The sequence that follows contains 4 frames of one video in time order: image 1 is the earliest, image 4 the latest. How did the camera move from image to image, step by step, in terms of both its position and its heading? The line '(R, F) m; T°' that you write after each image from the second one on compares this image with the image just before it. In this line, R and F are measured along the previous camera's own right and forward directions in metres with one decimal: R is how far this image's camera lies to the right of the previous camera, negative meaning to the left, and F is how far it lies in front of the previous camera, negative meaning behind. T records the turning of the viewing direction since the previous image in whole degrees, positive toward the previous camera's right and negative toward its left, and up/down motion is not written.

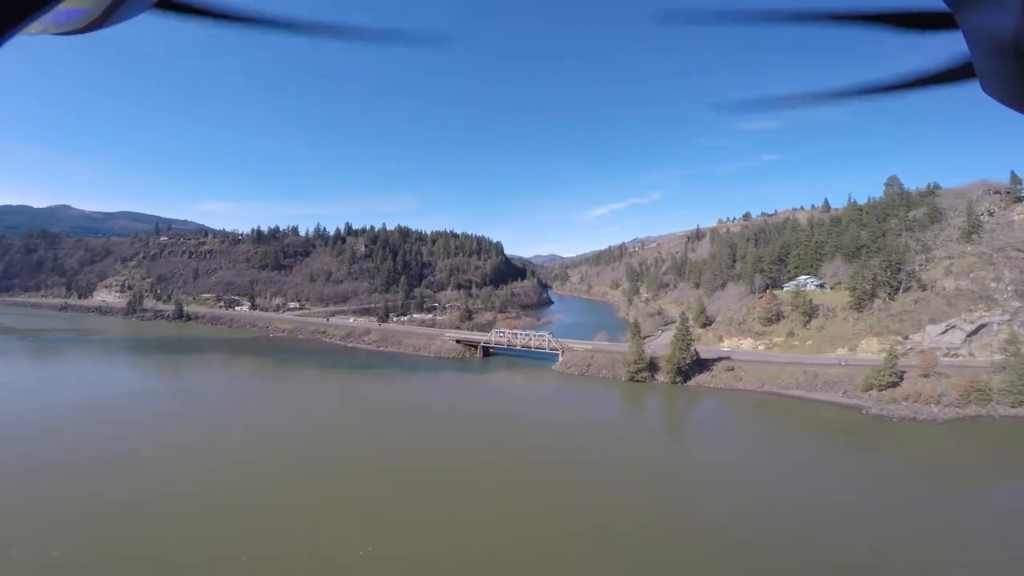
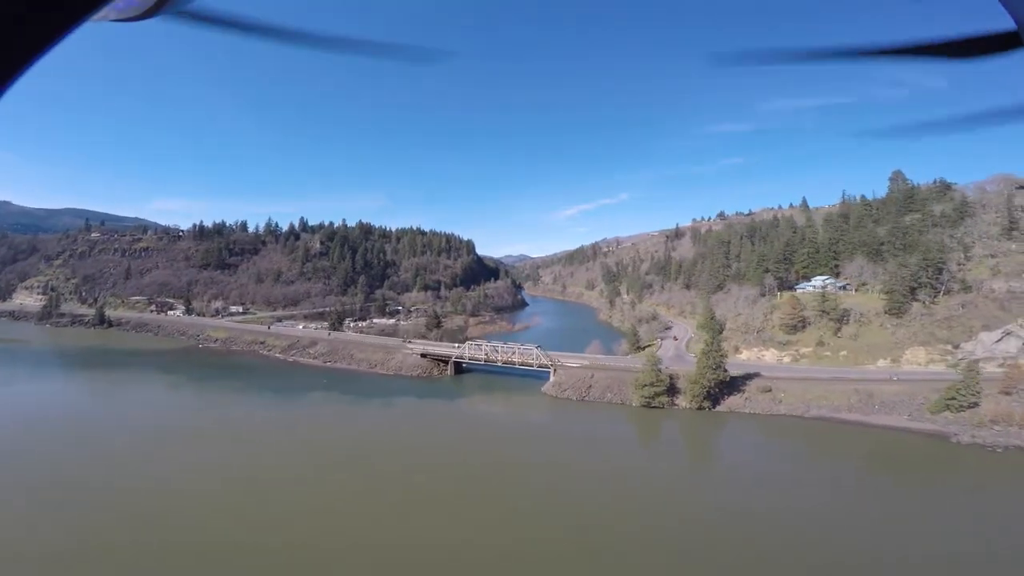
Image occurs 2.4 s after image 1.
(-0.4, +3.9) m; +4°
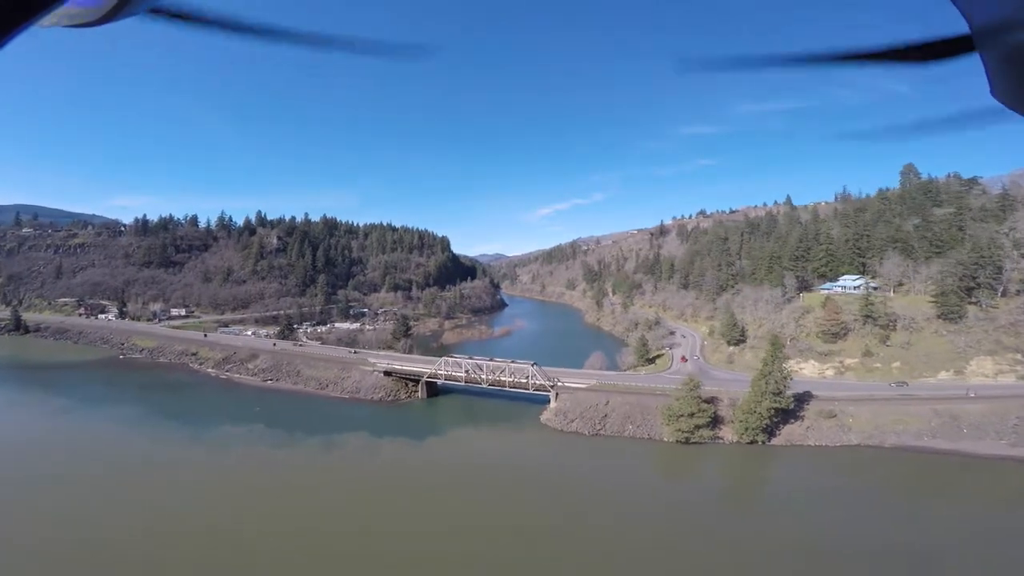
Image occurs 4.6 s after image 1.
(-0.4, +3.5) m; +3°
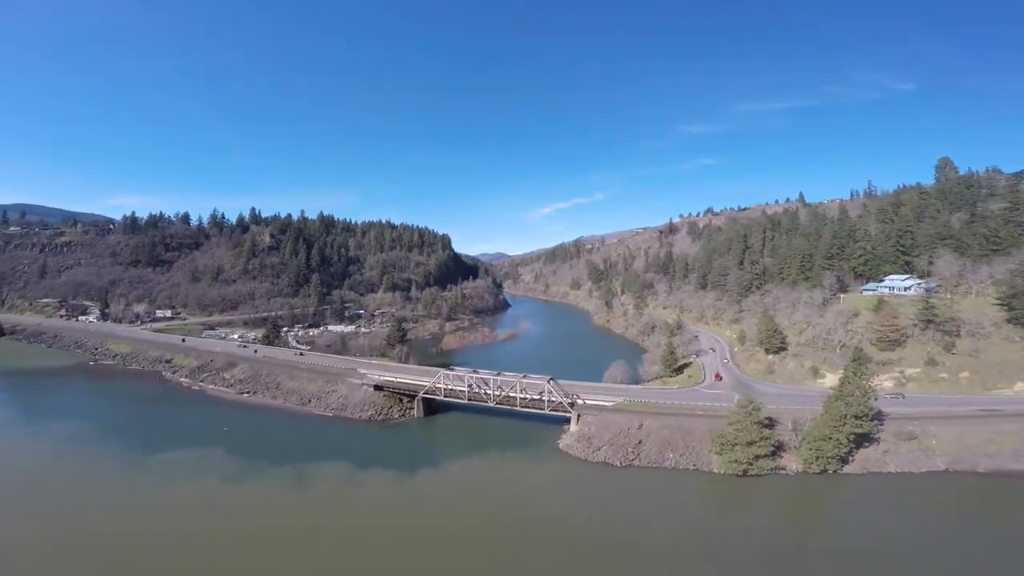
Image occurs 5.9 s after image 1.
(-0.3, +2.0) m; 0°
